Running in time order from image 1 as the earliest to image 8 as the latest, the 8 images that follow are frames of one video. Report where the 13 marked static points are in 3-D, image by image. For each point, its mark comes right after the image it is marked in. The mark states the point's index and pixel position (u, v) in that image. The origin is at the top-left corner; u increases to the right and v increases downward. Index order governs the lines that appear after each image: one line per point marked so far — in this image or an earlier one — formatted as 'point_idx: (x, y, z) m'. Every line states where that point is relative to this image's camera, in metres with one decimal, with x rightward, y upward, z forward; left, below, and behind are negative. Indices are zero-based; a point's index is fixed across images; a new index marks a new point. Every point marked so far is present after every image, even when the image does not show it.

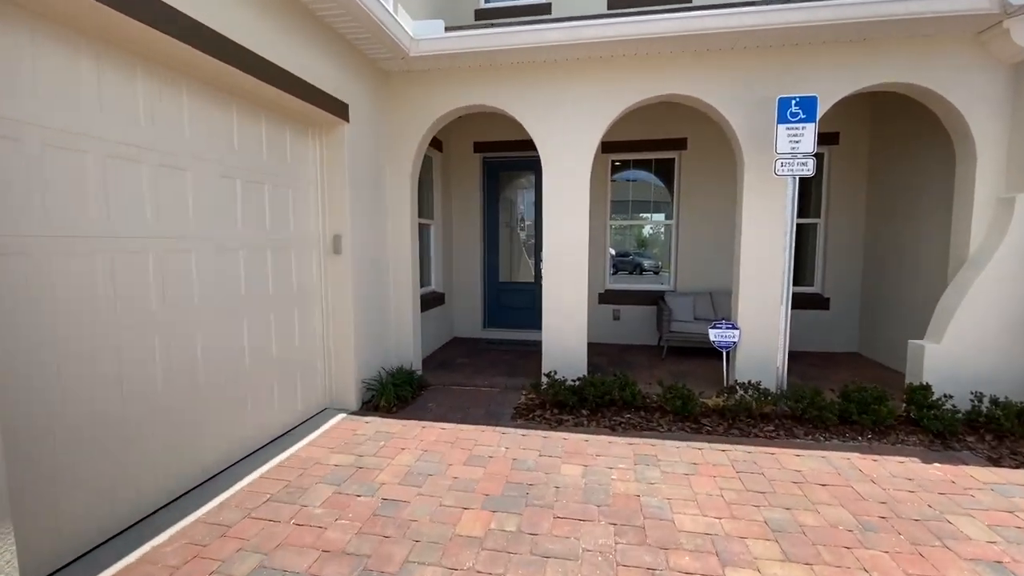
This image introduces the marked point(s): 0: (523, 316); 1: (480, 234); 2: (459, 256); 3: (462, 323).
0: (+0.2, -0.4, +7.2) m
1: (-0.5, +0.8, +7.1) m
2: (-0.8, +0.5, +7.2) m
3: (-0.7, -0.6, +7.2) m
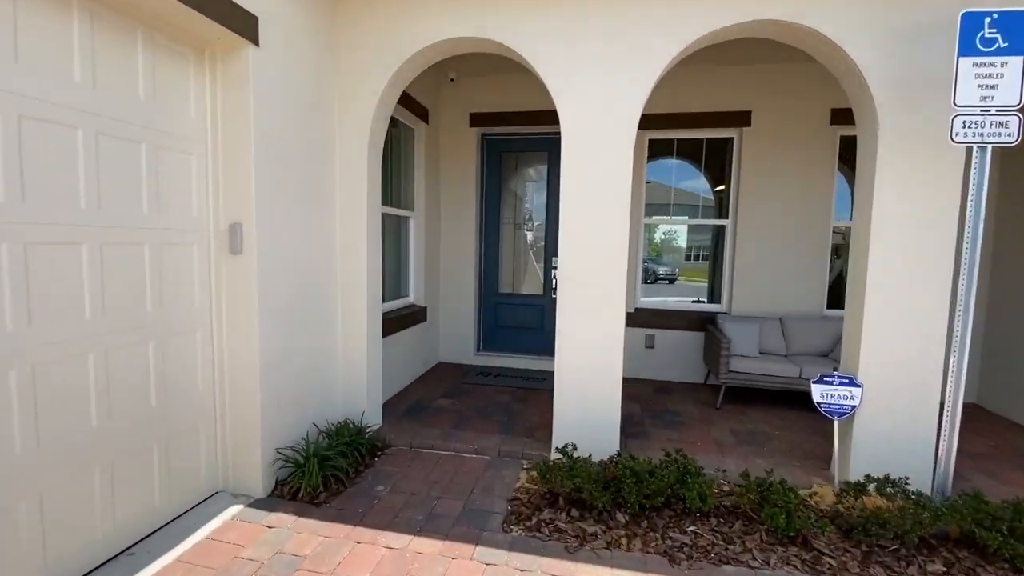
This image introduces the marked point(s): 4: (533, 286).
0: (+0.2, -0.6, +5.6) m
1: (-0.4, +0.6, +5.5) m
2: (-0.8, +0.3, +5.6) m
3: (-0.7, -0.7, +5.6) m
4: (+0.2, 0.0, +5.6) m
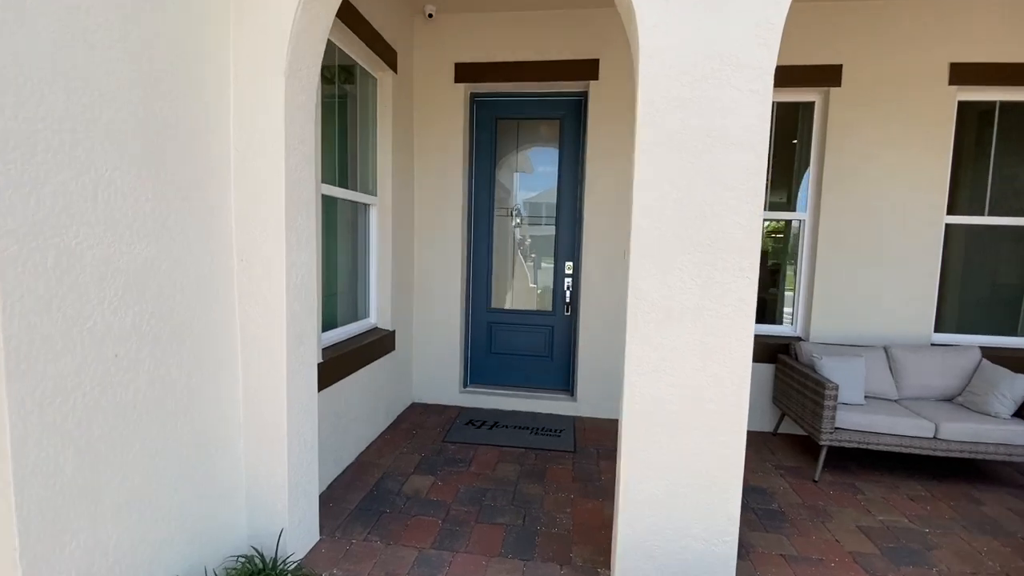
0: (+0.2, -0.7, +4.2) m
1: (-0.4, +0.5, +4.1) m
2: (-0.8, +0.2, +4.1) m
3: (-0.7, -0.8, +4.2) m
4: (+0.2, -0.1, +4.2) m
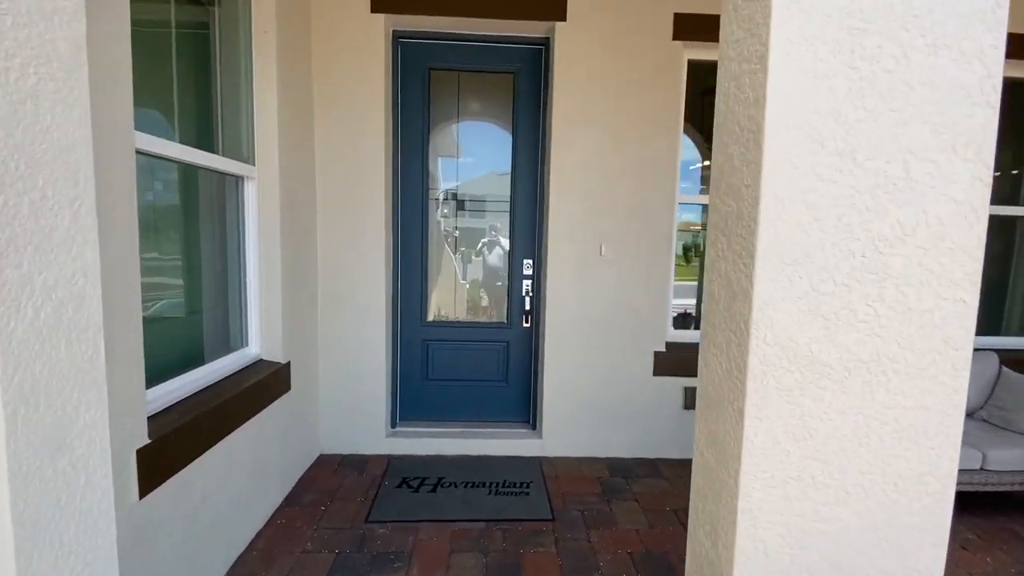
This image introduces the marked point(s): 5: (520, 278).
0: (-0.2, -0.7, +3.3) m
1: (-0.8, +0.5, +3.0) m
2: (-1.1, +0.1, +3.0) m
3: (-1.1, -0.9, +3.1) m
4: (-0.2, -0.1, +3.2) m
5: (+0.1, +0.1, +3.2) m
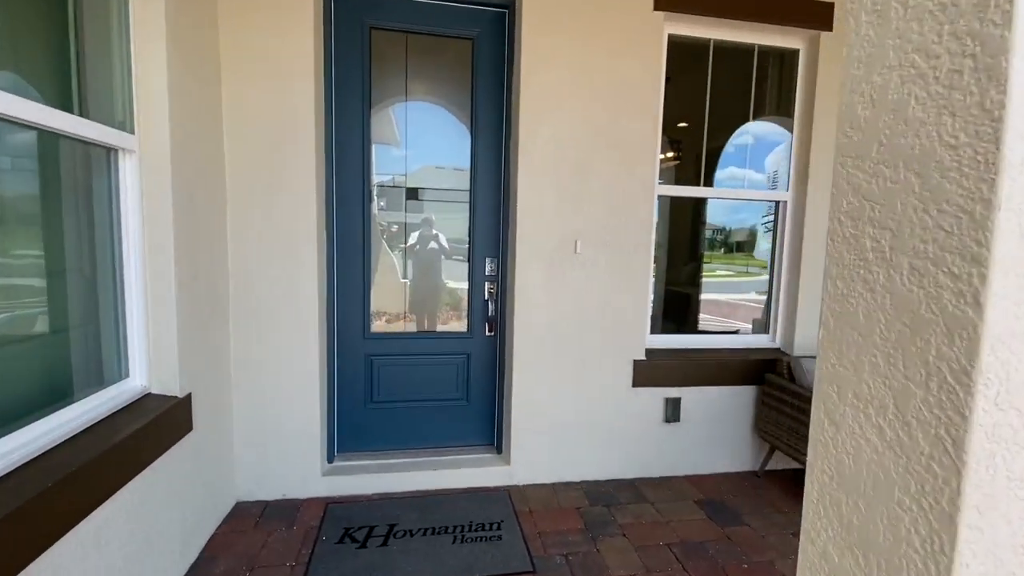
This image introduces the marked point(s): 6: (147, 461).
0: (-0.4, -0.8, +2.8) m
1: (-1.0, +0.4, +2.4) m
2: (-1.3, +0.1, +2.4) m
3: (-1.3, -0.9, +2.5) m
4: (-0.4, -0.2, +2.8) m
5: (-0.2, 0.0, +2.8) m
6: (-1.3, -0.6, +1.7) m
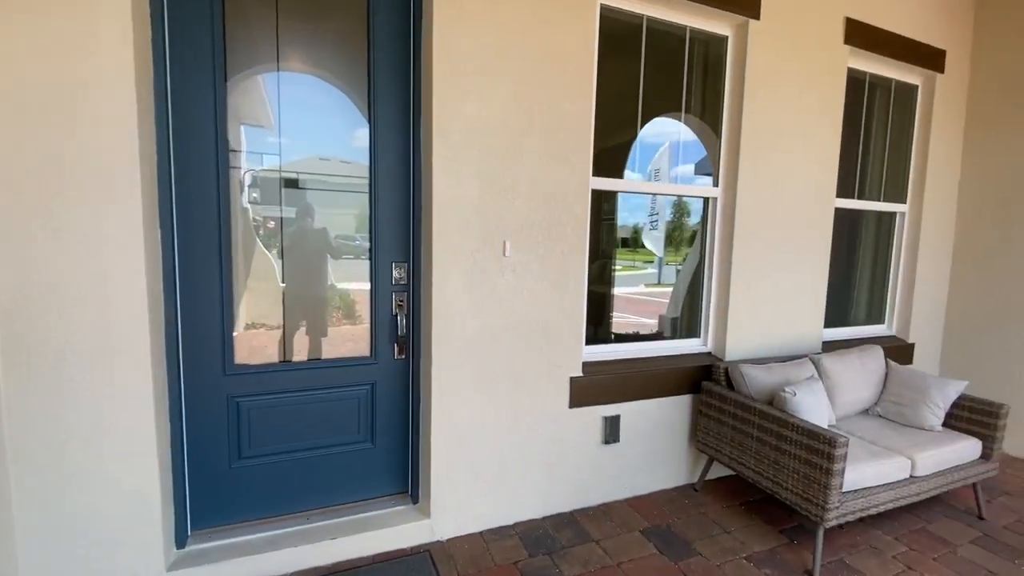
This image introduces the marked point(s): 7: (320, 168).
0: (-0.8, -0.8, +2.2) m
1: (-1.3, +0.4, +1.7) m
2: (-1.6, 0.0, +1.6) m
3: (-1.6, -1.0, +1.7) m
4: (-0.8, -0.2, +2.2) m
5: (-0.6, 0.0, +2.2) m
6: (-1.4, -0.7, +0.9) m
7: (-0.9, +0.6, +2.1) m
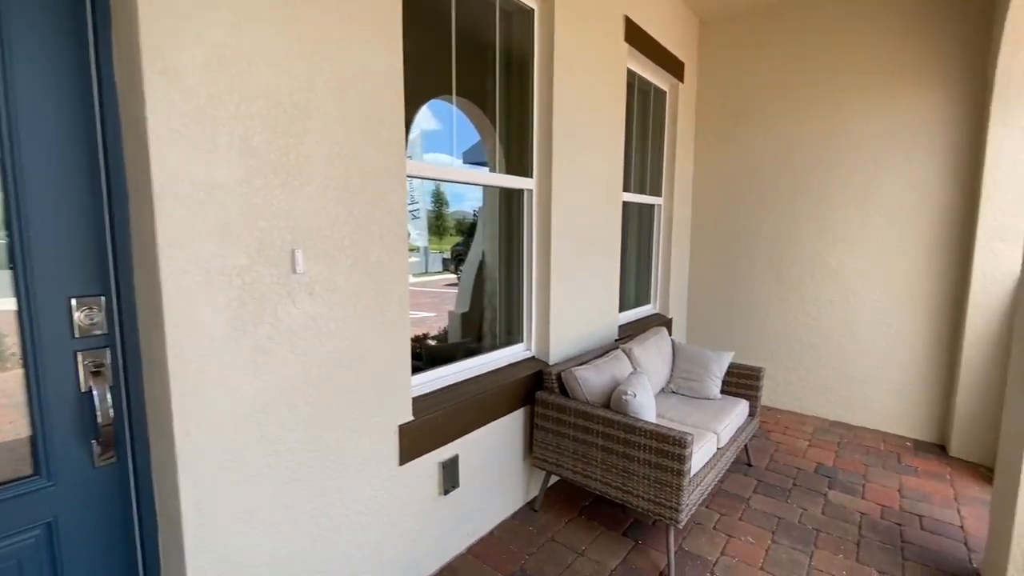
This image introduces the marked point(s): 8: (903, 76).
0: (-1.3, -1.0, +1.1) m
1: (-1.6, +0.1, +0.4) m
2: (-1.8, -0.2, +0.2) m
3: (-1.7, -1.2, +0.4) m
4: (-1.3, -0.4, +1.1) m
5: (-1.1, -0.2, +1.2) m
6: (-1.2, -0.9, -0.3) m
7: (-1.4, +0.4, +1.0) m
8: (+2.7, +1.5, +3.3) m
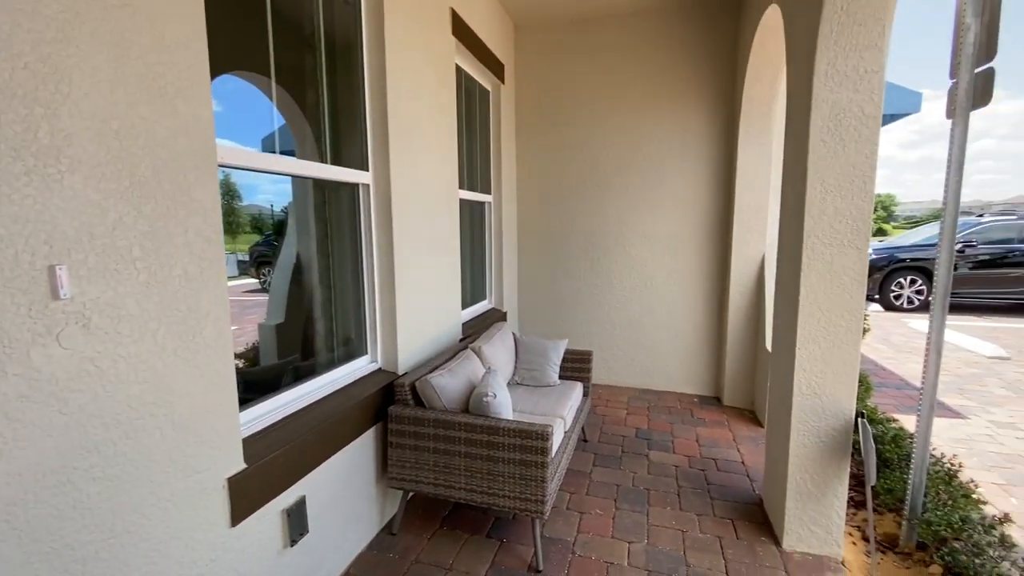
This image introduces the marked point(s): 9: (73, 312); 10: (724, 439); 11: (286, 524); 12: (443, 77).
0: (-1.4, -1.1, +0.5) m
1: (-1.5, 0.0, -0.3) m
2: (-1.6, -0.3, -0.6) m
3: (-1.5, -1.3, -0.4) m
4: (-1.4, -0.5, +0.5) m
5: (-1.3, -0.2, +0.6) m
6: (-0.8, -1.0, -0.8) m
7: (-1.5, +0.3, +0.3) m
8: (+1.4, +1.6, +4.0) m
9: (-1.0, 0.0, +1.0) m
10: (+1.4, -1.0, +3.3) m
11: (-0.8, -0.8, +1.7) m
12: (-0.4, +1.3, +2.9) m
